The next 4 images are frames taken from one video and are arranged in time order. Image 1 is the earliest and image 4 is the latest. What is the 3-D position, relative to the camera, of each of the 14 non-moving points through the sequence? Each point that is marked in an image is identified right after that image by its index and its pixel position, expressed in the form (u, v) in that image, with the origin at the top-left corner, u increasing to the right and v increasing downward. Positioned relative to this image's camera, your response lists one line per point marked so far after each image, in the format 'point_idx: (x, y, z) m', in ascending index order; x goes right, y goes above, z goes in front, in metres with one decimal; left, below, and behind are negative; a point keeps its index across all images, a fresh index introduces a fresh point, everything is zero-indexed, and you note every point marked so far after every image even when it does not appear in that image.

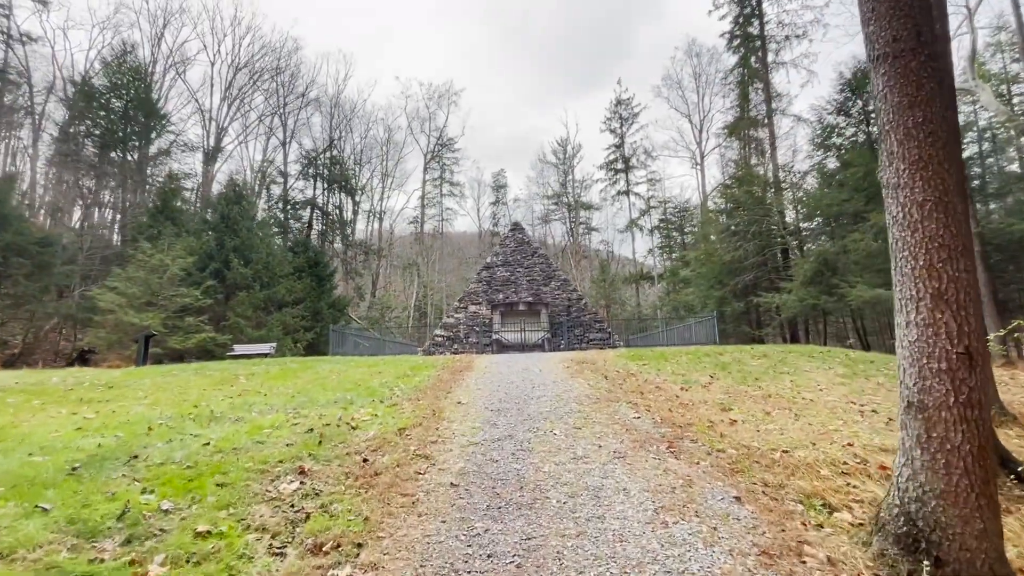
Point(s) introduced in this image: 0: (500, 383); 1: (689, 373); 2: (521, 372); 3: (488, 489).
0: (-0.2, -1.5, +7.4) m
1: (+3.2, -1.6, +8.7) m
2: (+0.2, -1.5, +8.6) m
3: (-0.2, -1.4, +3.3) m
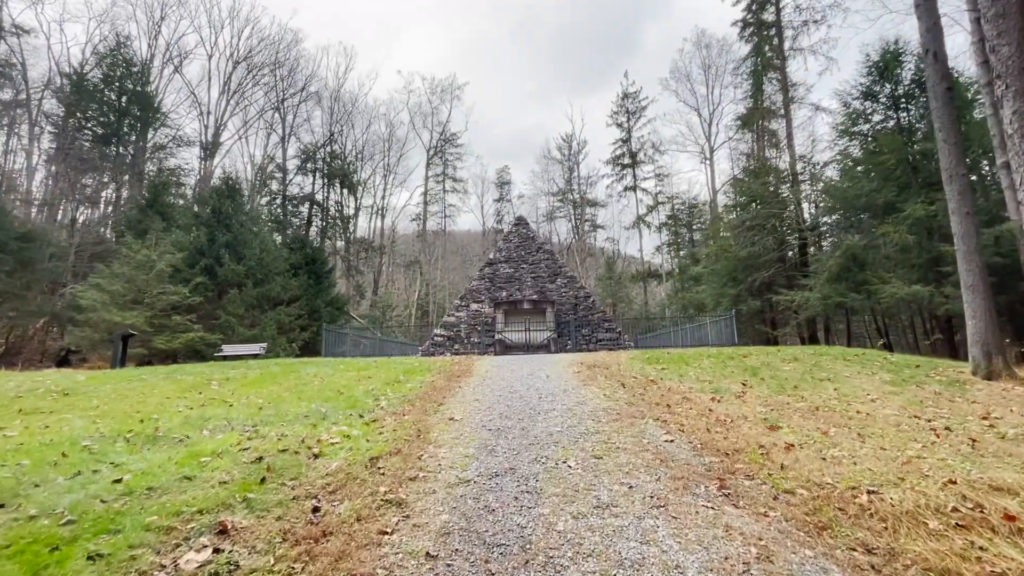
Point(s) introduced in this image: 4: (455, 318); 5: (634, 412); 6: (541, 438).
0: (-0.2, -1.4, +6.3) m
1: (+3.3, -1.5, +7.7) m
2: (+0.2, -1.4, +7.6) m
3: (-0.2, -1.3, +2.3) m
4: (-2.1, -1.1, +17.9) m
5: (+1.3, -1.4, +5.2) m
6: (+0.3, -1.3, +4.2) m
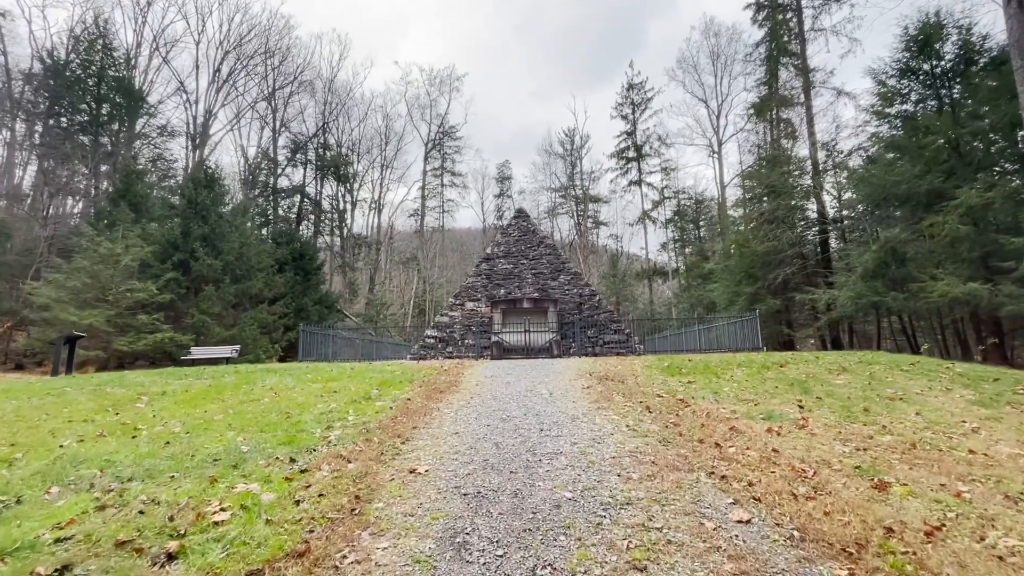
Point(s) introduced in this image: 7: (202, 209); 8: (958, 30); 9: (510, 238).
0: (-0.2, -1.4, +4.8) m
1: (+3.2, -1.4, +6.1) m
2: (+0.1, -1.4, +6.0) m
3: (-0.3, -1.3, +0.8) m
4: (-2.2, -1.0, +16.4) m
5: (+1.3, -1.3, +3.7) m
6: (+0.2, -1.3, +2.7) m
7: (-12.4, +3.2, +19.1) m
8: (+13.2, +7.6, +14.1) m
9: (-0.1, +1.9, +18.0) m
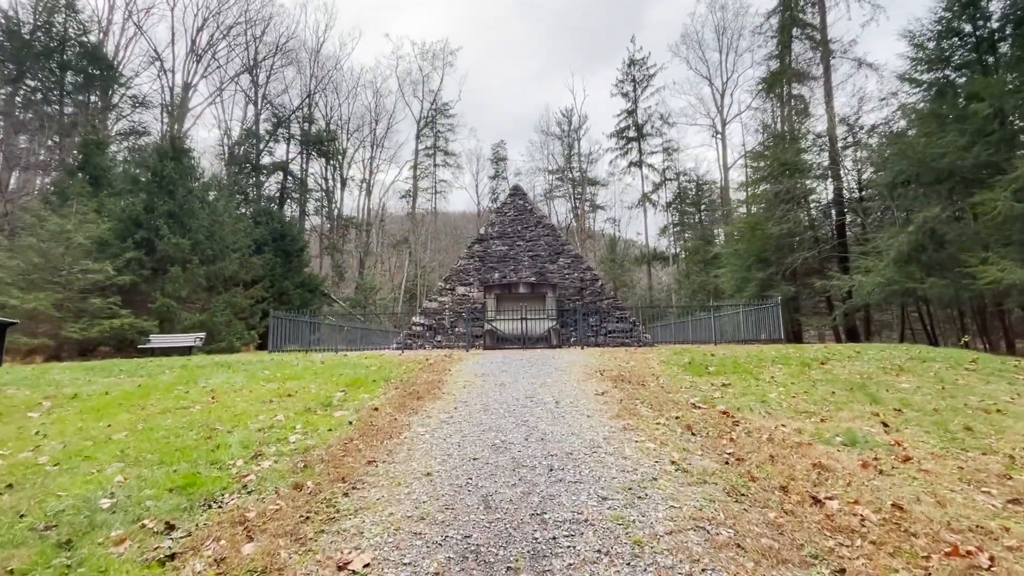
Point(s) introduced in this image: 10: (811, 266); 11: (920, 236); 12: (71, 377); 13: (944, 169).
0: (-0.3, -1.2, +3.4) m
1: (+3.2, -1.3, +4.8) m
2: (+0.1, -1.2, +4.7) m
3: (-0.2, -1.3, -0.6) m
4: (-2.3, -0.5, +15.0) m
5: (+1.3, -1.2, +2.4) m
6: (+0.2, -1.2, +1.3) m
7: (-12.6, +3.8, +17.5) m
8: (+13.1, +8.0, +12.6) m
9: (-0.2, +2.5, +16.5) m
10: (+11.5, +0.9, +18.3) m
11: (+10.3, +1.3, +12.1) m
12: (-6.6, -1.3, +7.2) m
13: (+11.1, +3.1, +12.3) m
